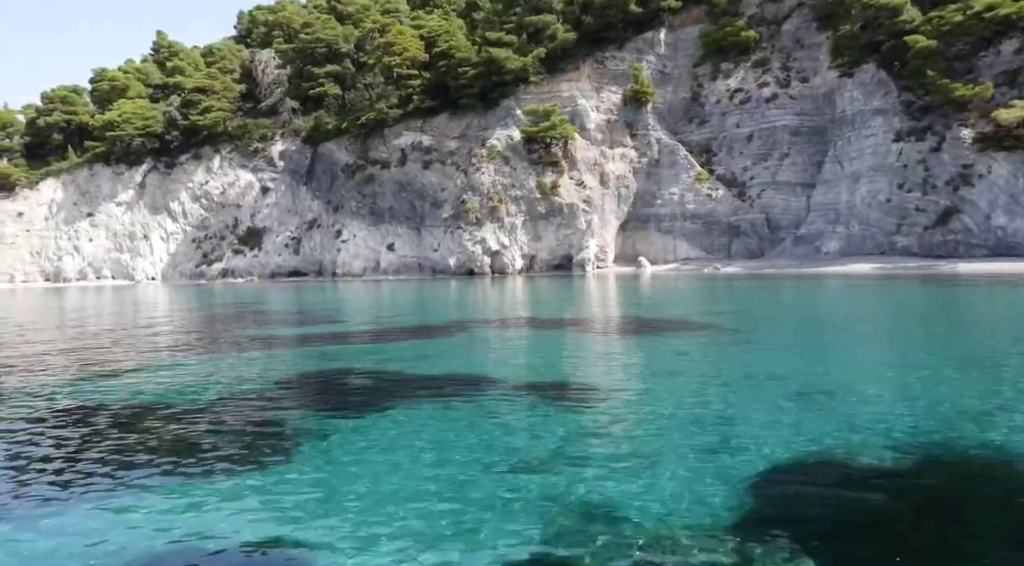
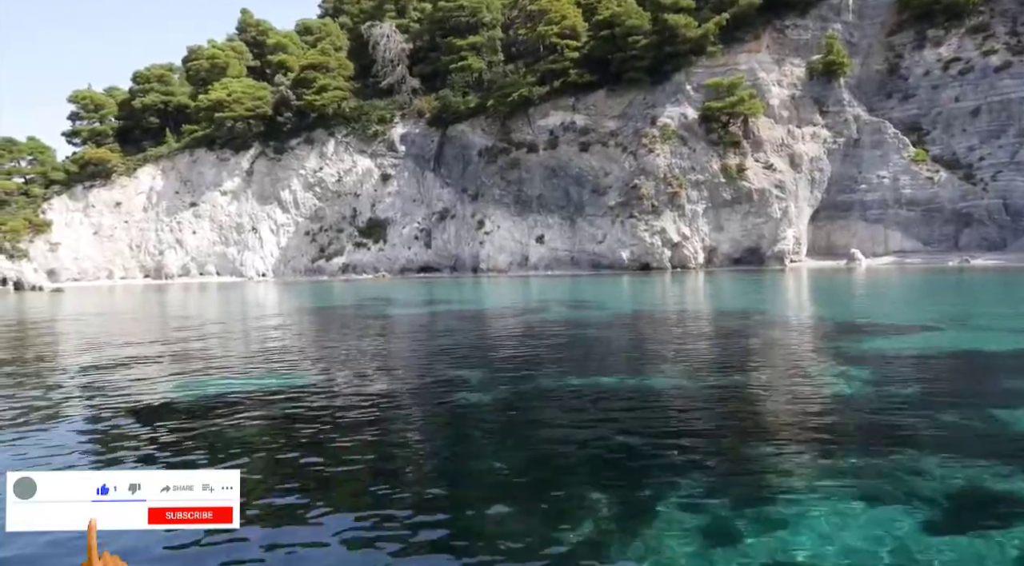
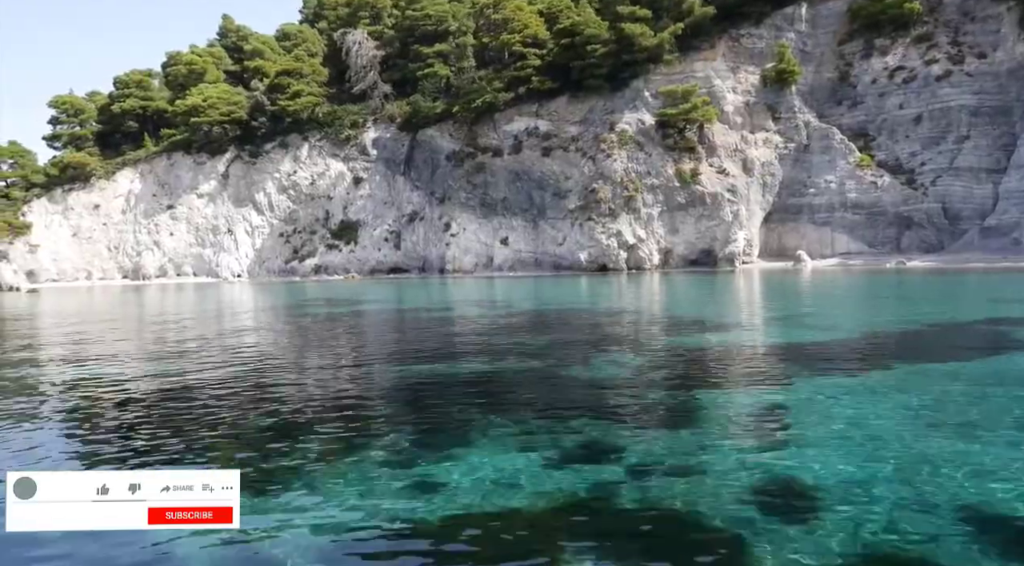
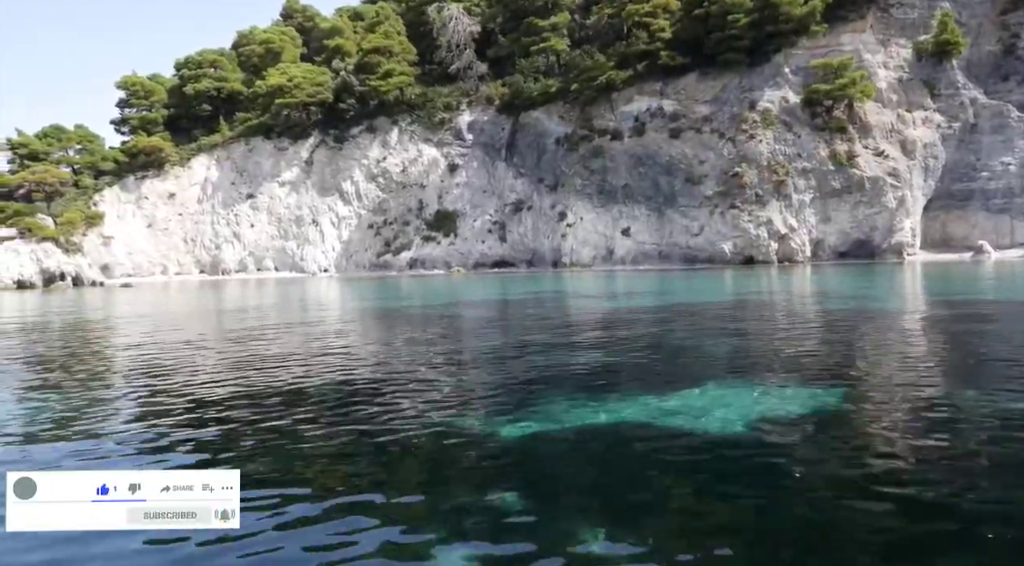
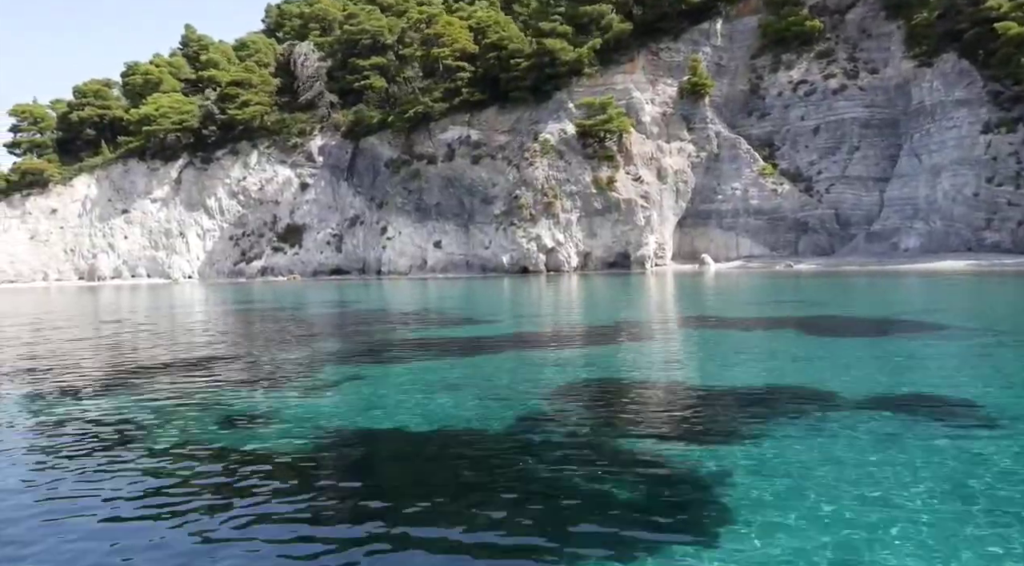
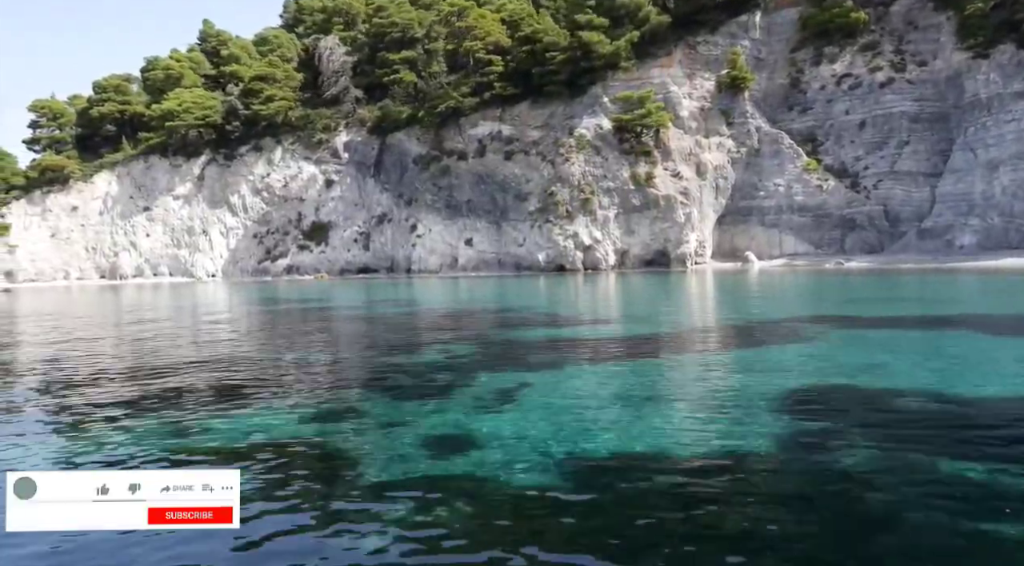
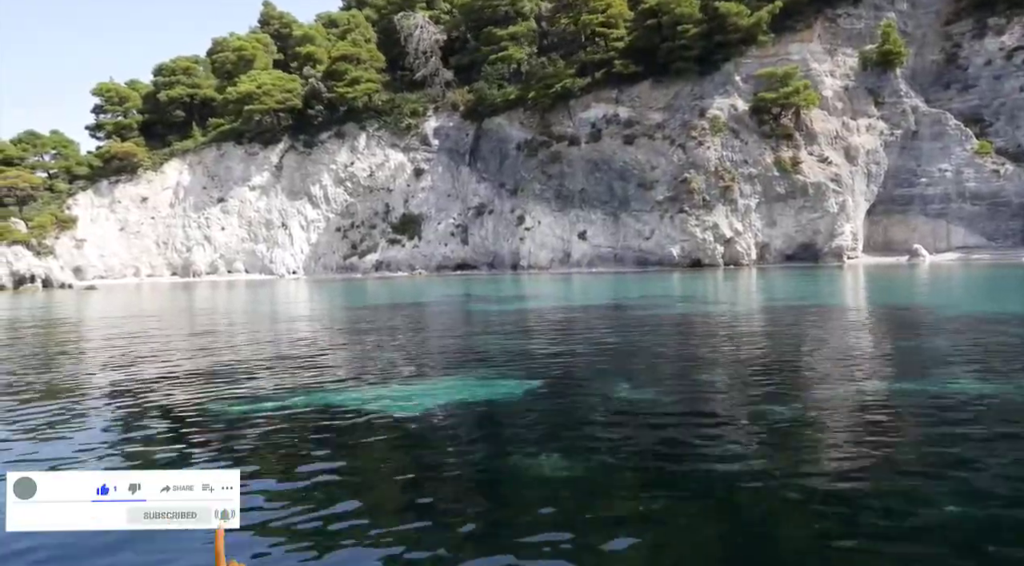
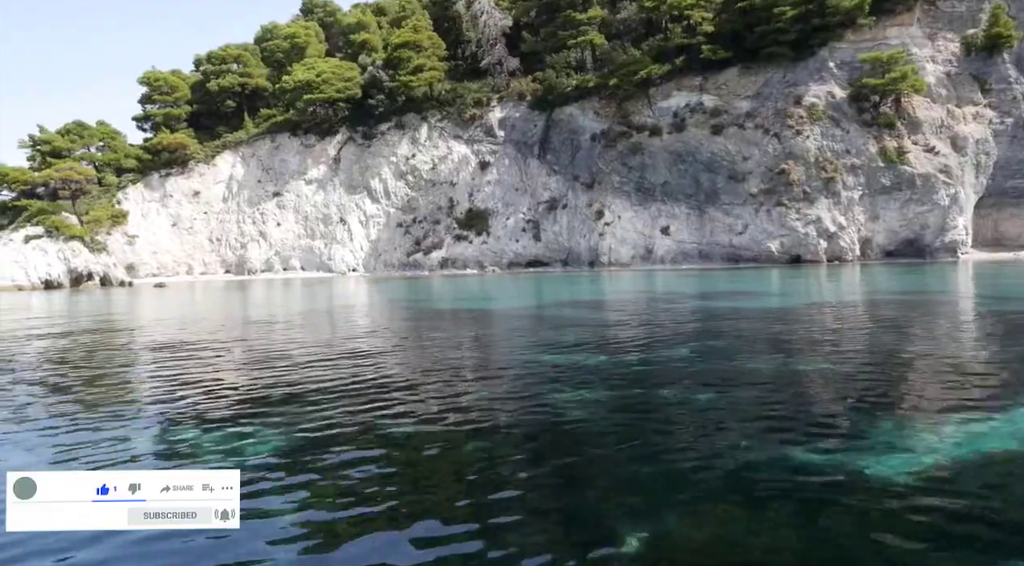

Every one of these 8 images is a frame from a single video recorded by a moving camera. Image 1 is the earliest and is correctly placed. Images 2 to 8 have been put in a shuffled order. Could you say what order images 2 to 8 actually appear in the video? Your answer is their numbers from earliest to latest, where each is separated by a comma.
5, 6, 3, 2, 7, 4, 8
